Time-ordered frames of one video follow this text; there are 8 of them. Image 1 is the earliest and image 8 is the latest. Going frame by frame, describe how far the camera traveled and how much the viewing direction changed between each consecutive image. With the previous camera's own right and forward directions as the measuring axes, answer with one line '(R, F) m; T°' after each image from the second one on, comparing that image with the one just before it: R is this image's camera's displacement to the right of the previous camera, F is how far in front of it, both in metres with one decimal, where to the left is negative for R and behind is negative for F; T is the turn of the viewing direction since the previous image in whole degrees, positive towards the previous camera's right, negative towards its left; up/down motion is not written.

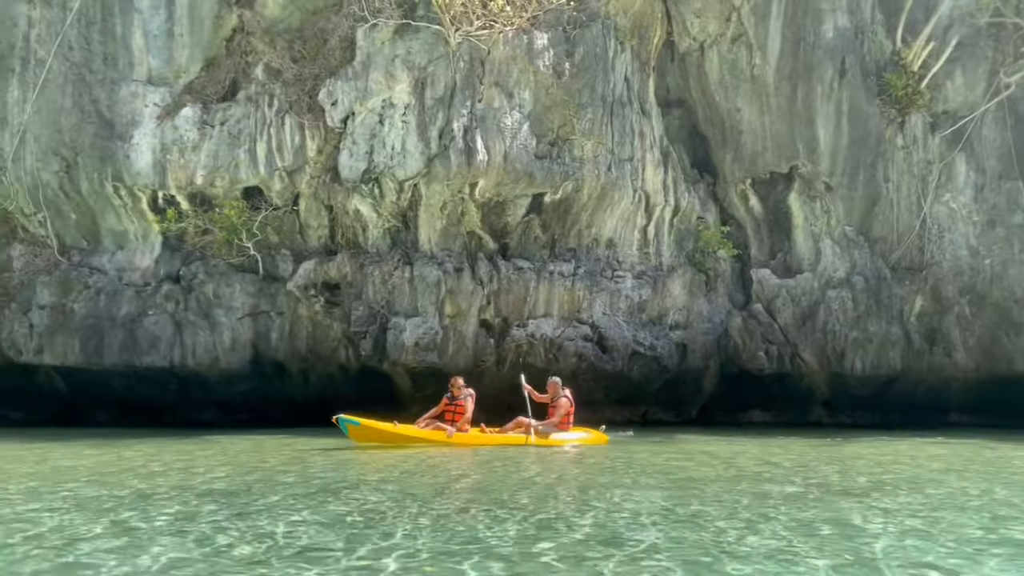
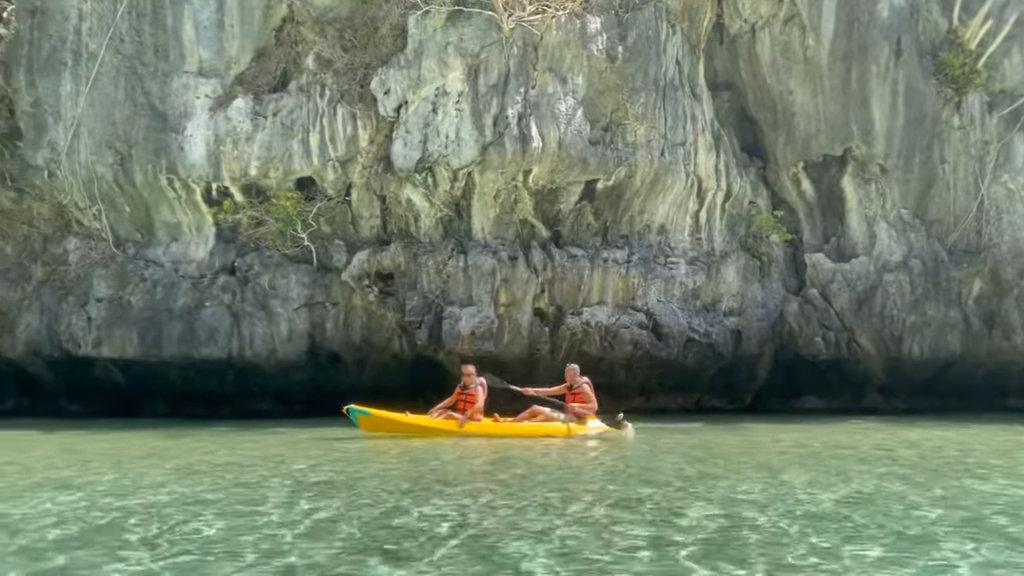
(-0.7, +0.1) m; -1°
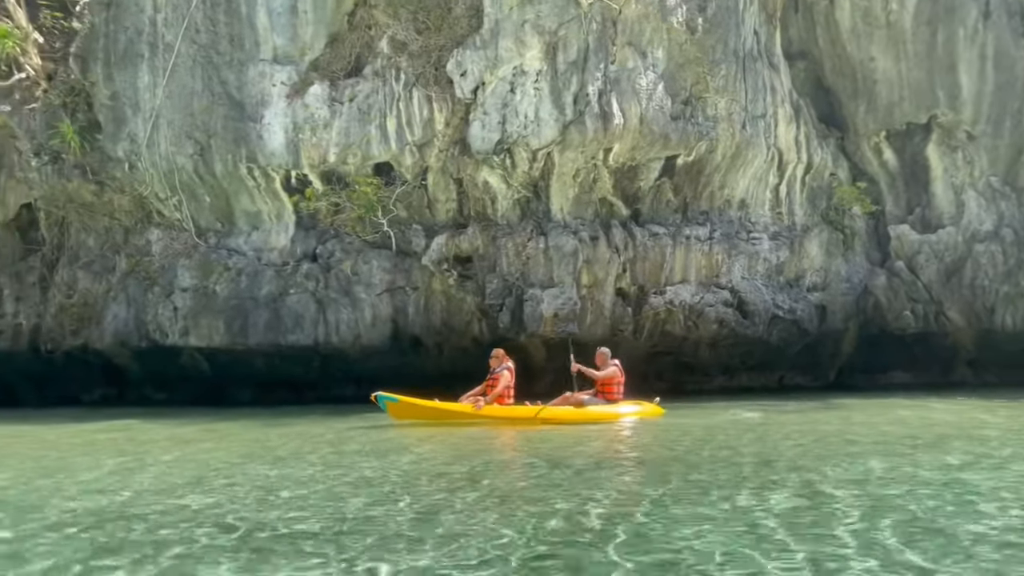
(-0.8, +0.1) m; -2°
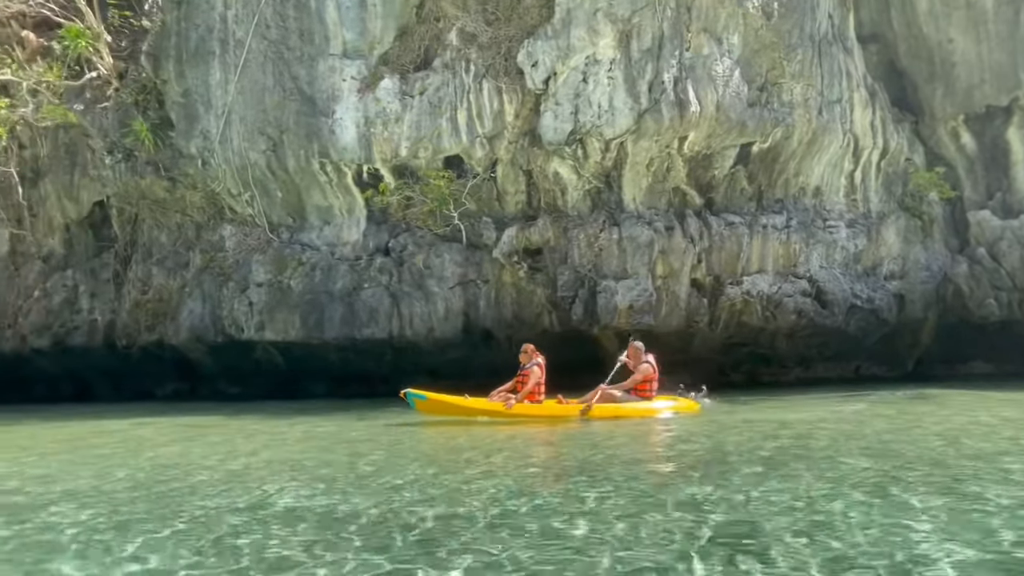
(-0.7, +0.1) m; -2°
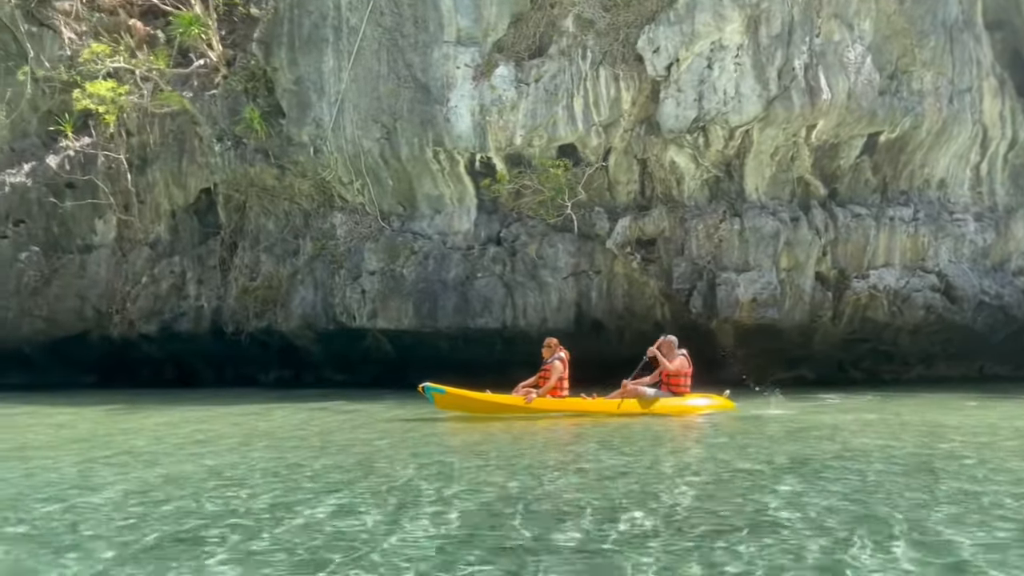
(-1.3, +0.2) m; -3°
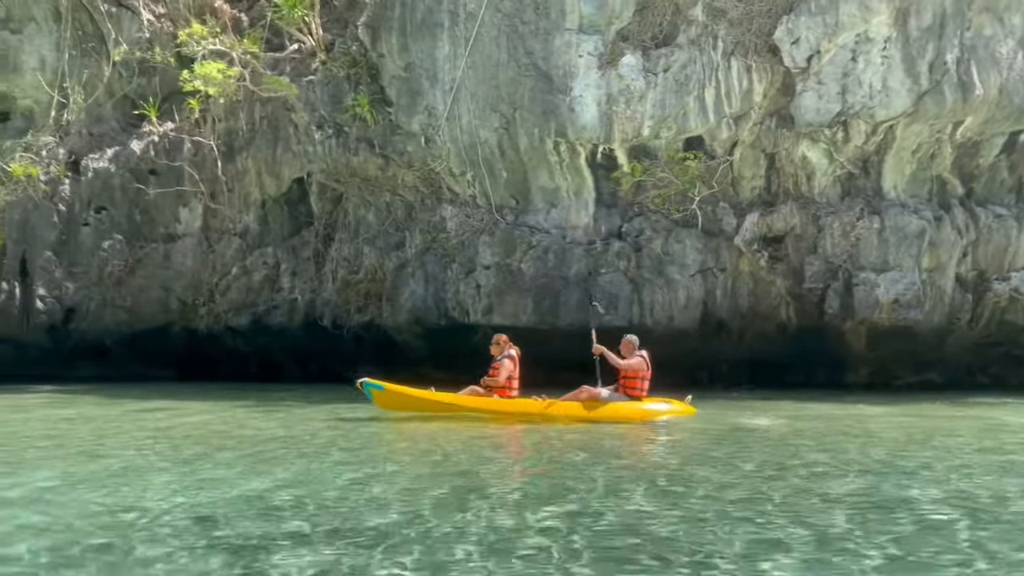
(-2.3, +0.5) m; +1°
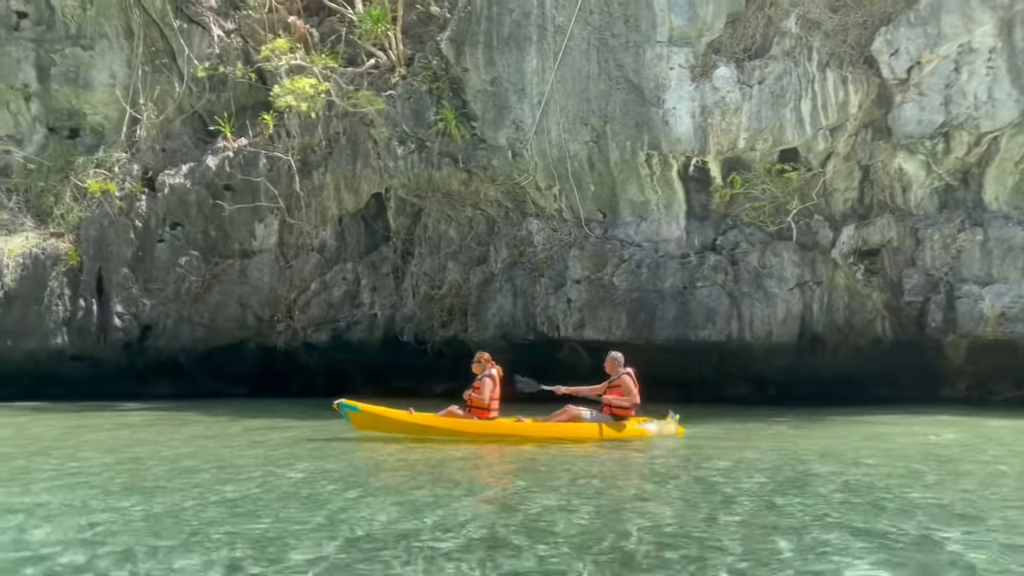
(-1.5, +0.2) m; 0°
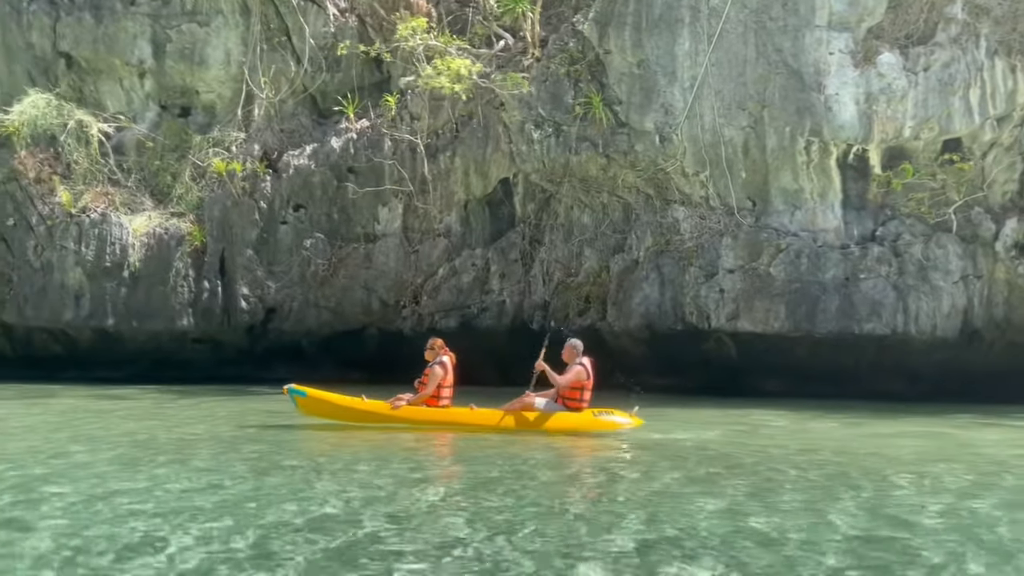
(-2.5, +0.3) m; 0°
